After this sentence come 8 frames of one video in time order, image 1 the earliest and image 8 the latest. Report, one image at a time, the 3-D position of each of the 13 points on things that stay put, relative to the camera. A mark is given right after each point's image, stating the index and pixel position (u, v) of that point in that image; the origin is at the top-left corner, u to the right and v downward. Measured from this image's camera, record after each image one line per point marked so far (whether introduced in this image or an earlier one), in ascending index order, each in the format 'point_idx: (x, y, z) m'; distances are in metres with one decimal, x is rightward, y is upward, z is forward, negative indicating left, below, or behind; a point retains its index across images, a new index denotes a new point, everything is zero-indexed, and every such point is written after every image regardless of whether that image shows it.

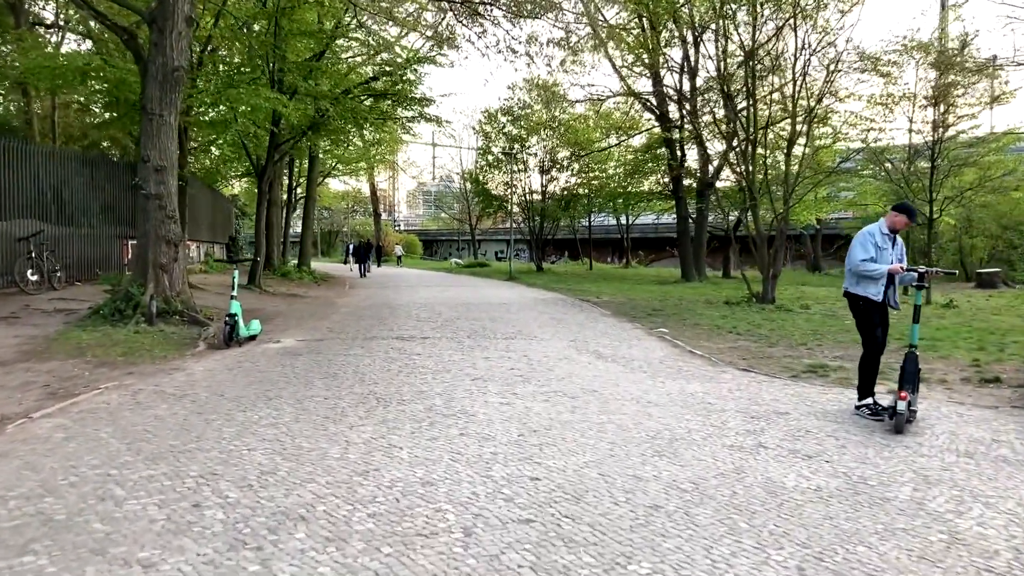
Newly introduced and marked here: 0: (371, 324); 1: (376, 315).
0: (-2.2, -0.5, +12.8) m
1: (-2.4, -0.5, +14.7) m
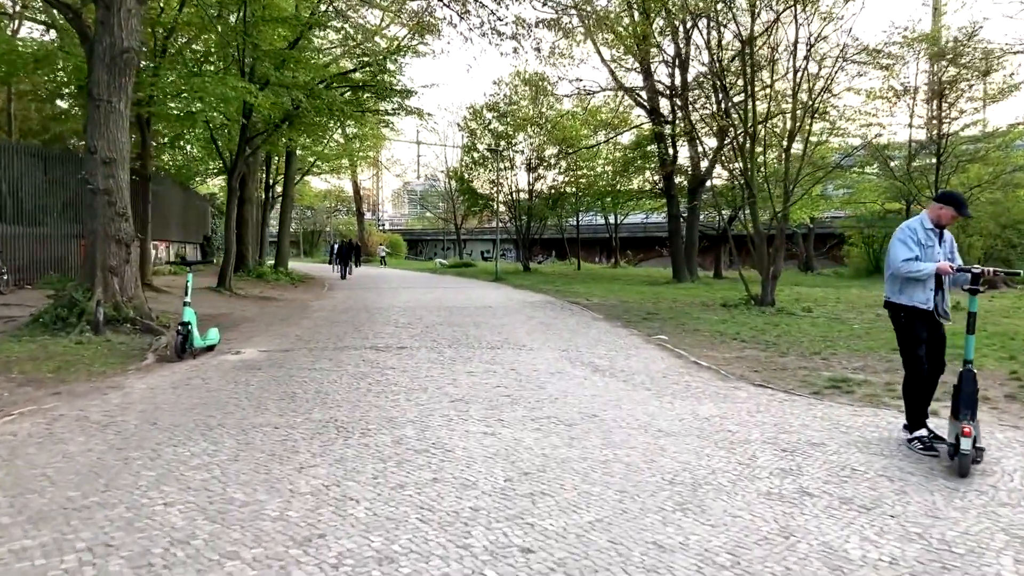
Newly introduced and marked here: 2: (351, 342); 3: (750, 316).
0: (-2.4, -0.6, +11.8) m
1: (-2.6, -0.5, +13.7) m
2: (-1.9, -0.7, +10.3) m
3: (+4.1, -0.5, +14.6) m
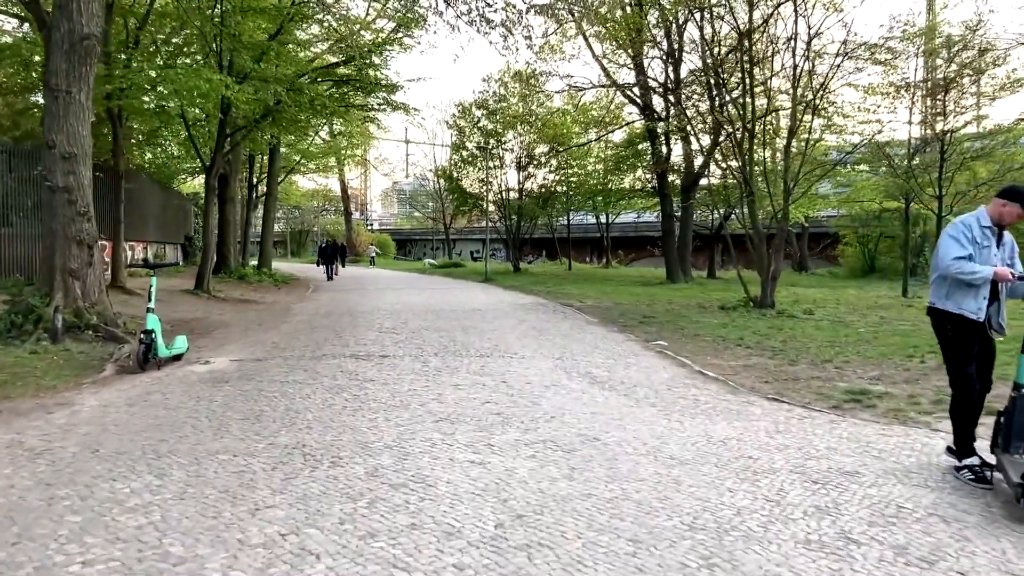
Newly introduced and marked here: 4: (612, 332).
0: (-2.5, -0.6, +11.1) m
1: (-2.8, -0.6, +13.0) m
2: (-2.1, -0.7, +9.6) m
3: (+3.9, -0.5, +14.0) m
4: (+1.4, -0.6, +12.2) m
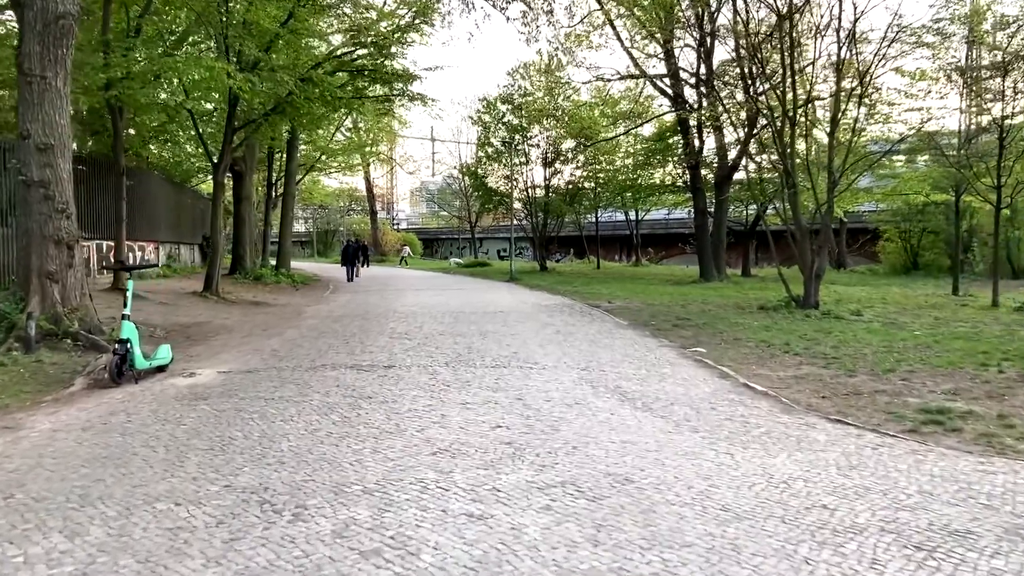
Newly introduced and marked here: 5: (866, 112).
0: (-2.2, -0.7, +10.2) m
1: (-2.4, -0.6, +12.1) m
2: (-1.8, -0.7, +8.7) m
3: (+4.3, -0.5, +12.9) m
4: (+1.7, -0.6, +11.1) m
5: (+7.1, +3.5, +17.1) m
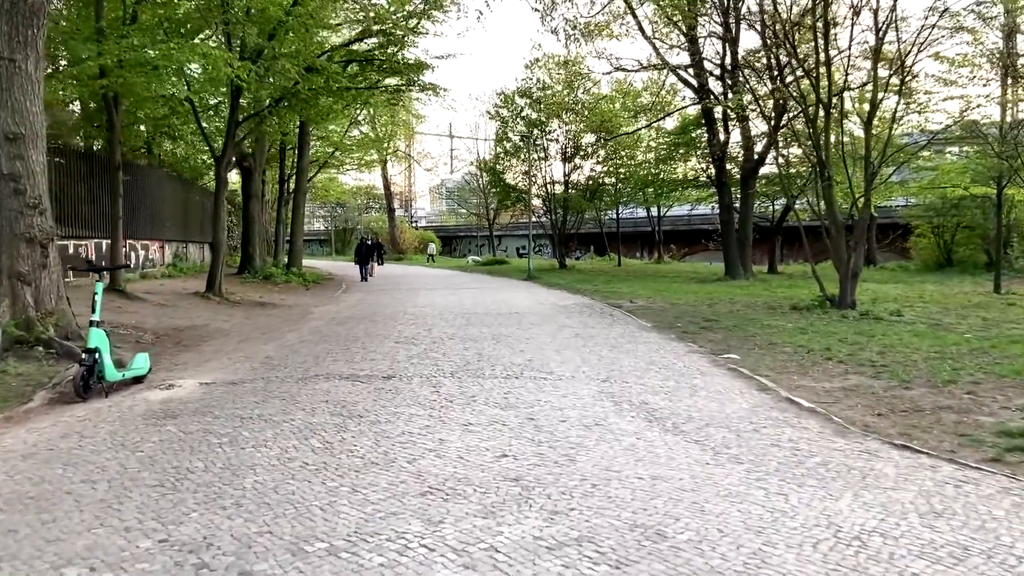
0: (-2.1, -0.7, +9.4) m
1: (-2.2, -0.6, +11.4) m
2: (-1.7, -0.7, +7.9) m
3: (+4.5, -0.5, +12.0) m
4: (+1.9, -0.6, +10.3) m
5: (+7.4, +3.5, +16.1) m
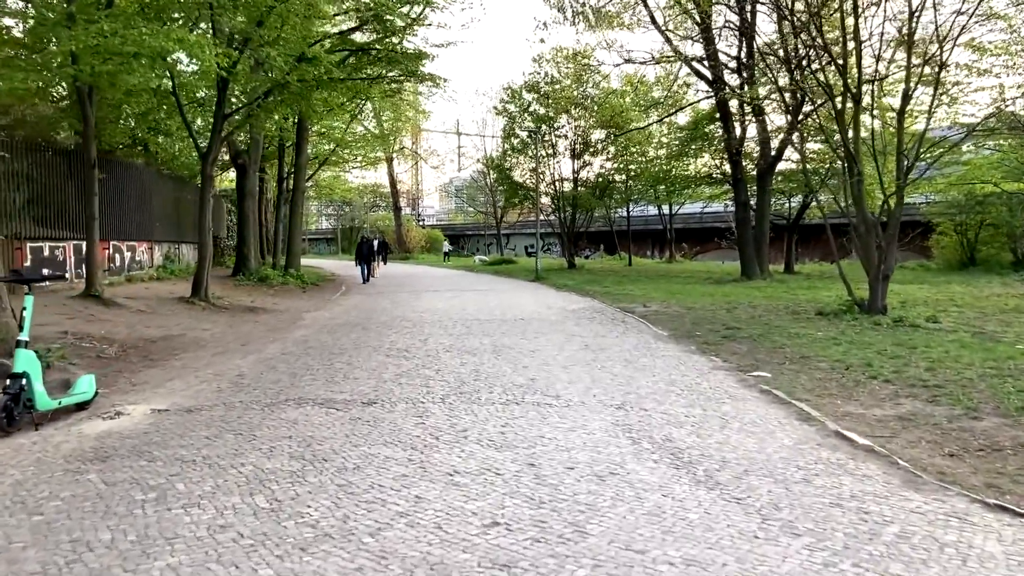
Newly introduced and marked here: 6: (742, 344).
0: (-2.0, -0.8, +8.4) m
1: (-2.2, -0.7, +10.4) m
2: (-1.7, -0.8, +6.9) m
3: (+4.6, -0.6, +11.0) m
4: (+1.9, -0.7, +9.3) m
5: (+7.5, +3.5, +15.0) m
6: (+2.7, -0.7, +10.2) m
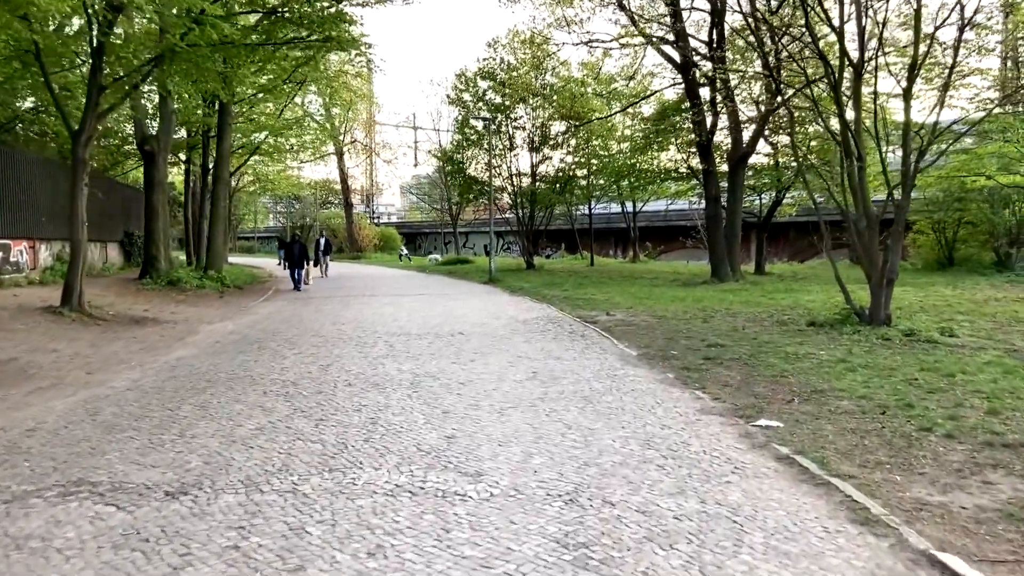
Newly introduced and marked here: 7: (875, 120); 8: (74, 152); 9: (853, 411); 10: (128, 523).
0: (-2.6, -0.9, +6.1) m
1: (-2.9, -0.8, +8.0) m
2: (-2.3, -0.9, +4.6) m
3: (+3.8, -0.7, +8.9) m
4: (+1.3, -0.8, +7.1) m
5: (+6.6, +3.4, +13.0) m
6: (+2.1, -0.8, +8.0) m
7: (+5.0, +2.2, +11.9) m
8: (-6.1, +1.9, +12.0) m
9: (+2.4, -0.9, +6.2) m
10: (-1.7, -1.0, +3.7) m
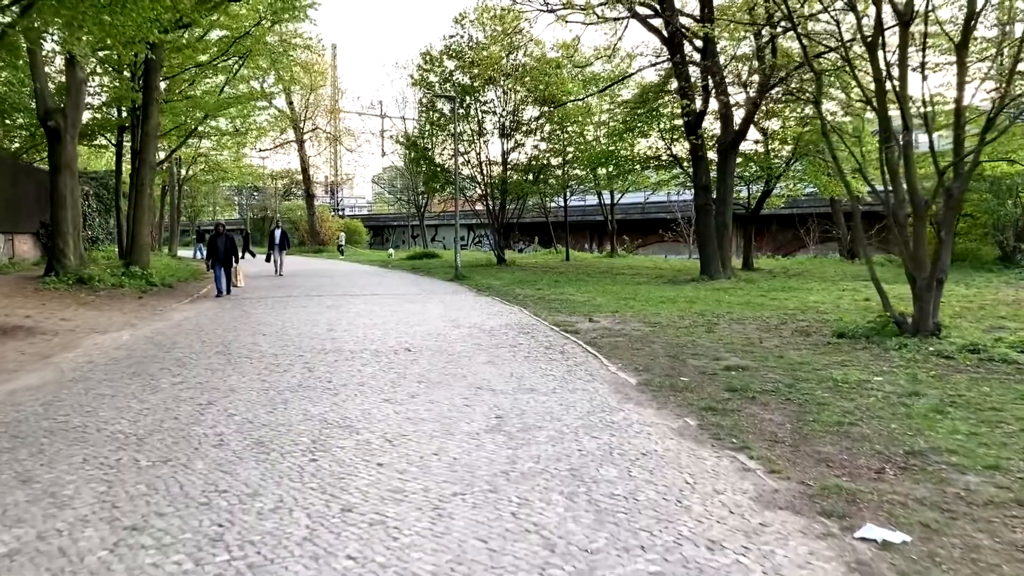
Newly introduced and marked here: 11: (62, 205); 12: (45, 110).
0: (-2.9, -0.9, +3.7) m
1: (-3.2, -0.8, +5.6) m
2: (-2.4, -1.0, +2.2) m
3: (+3.5, -0.7, +6.7) m
4: (+1.0, -0.9, +4.8) m
5: (+6.1, +3.4, +10.9) m
6: (+1.8, -0.8, +5.7) m
7: (+4.6, +2.2, +9.7) m
8: (-6.5, +1.8, +9.4) m
9: (+2.2, -0.9, +3.9) m
10: (-1.8, -1.1, +1.3) m
11: (-8.1, +1.5, +15.5) m
12: (-8.4, +3.2, +15.3) m
